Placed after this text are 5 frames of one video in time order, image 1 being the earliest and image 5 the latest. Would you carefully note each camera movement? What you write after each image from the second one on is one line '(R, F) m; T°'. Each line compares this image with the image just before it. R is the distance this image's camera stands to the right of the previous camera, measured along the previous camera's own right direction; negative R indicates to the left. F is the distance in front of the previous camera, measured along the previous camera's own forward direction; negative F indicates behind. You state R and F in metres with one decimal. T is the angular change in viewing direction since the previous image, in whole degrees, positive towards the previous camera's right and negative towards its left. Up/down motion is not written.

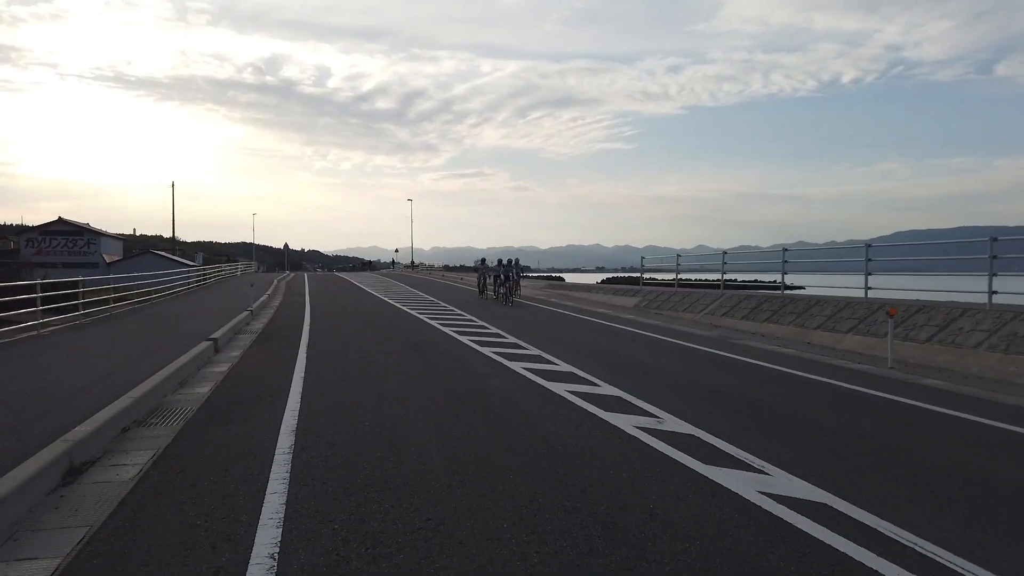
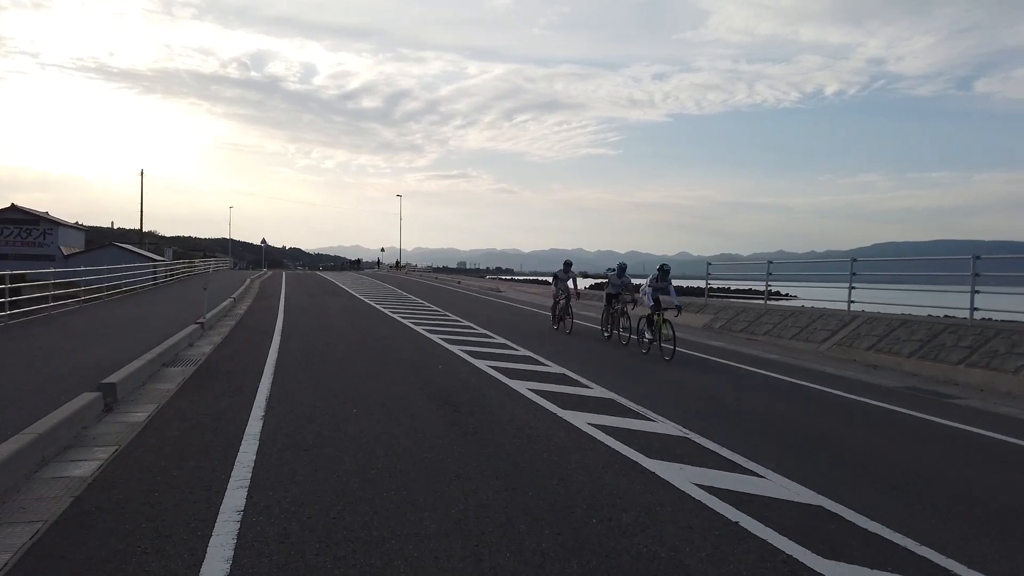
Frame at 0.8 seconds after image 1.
(-0.3, +1.3) m; +1°
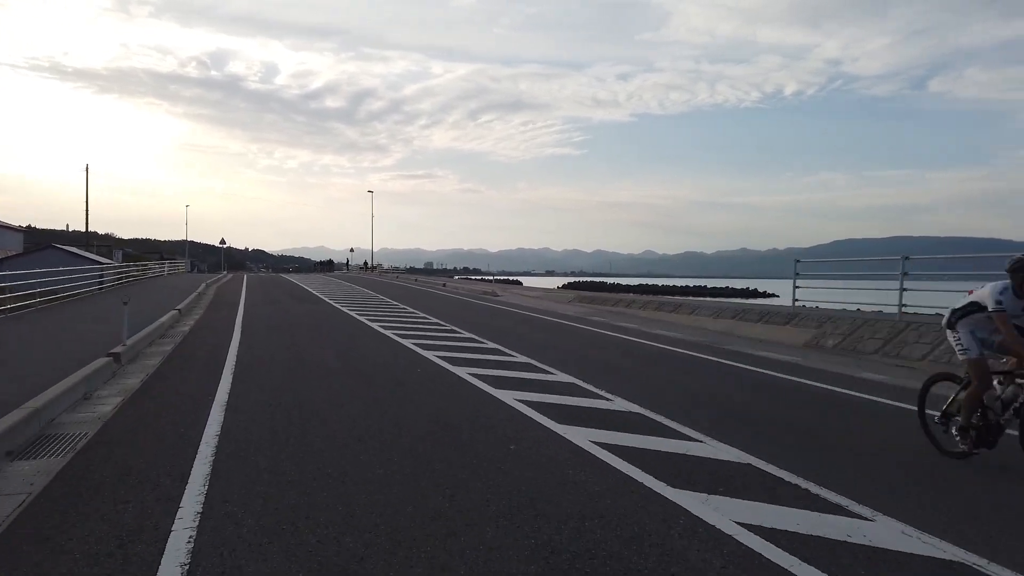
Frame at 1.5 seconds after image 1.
(-0.3, +1.1) m; +2°
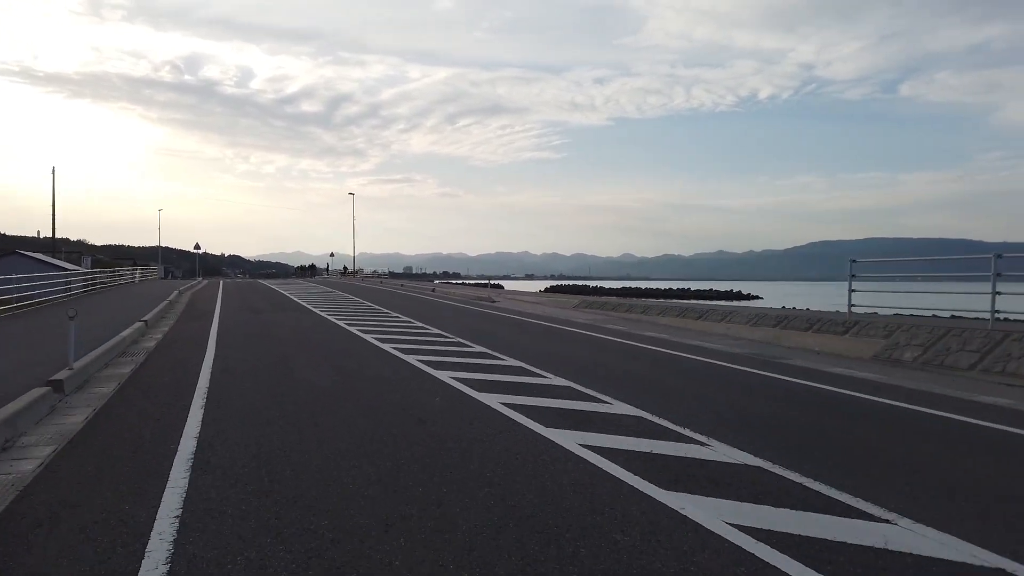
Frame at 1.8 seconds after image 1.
(-0.2, +0.5) m; +2°
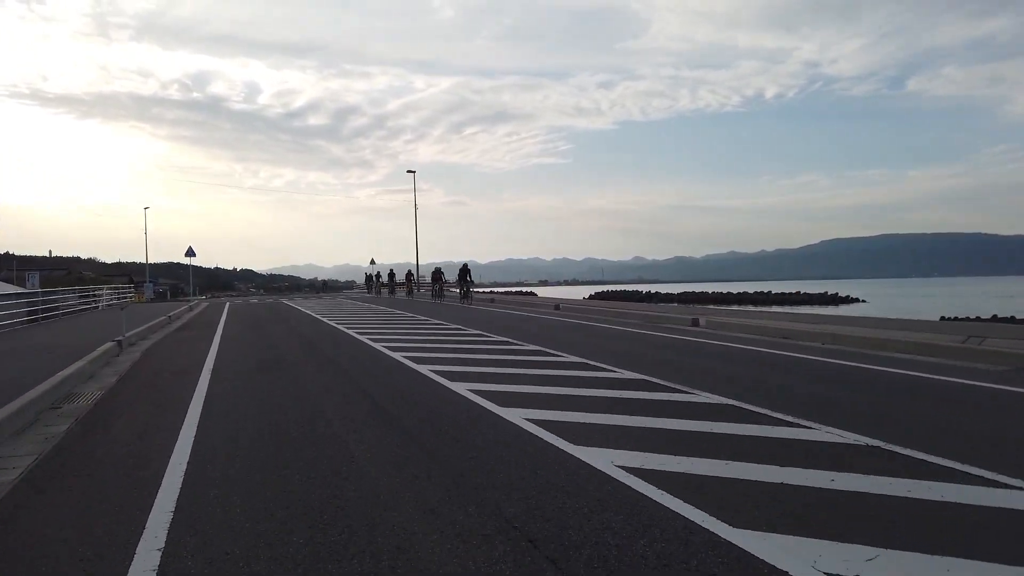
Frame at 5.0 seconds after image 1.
(-1.8, +5.0) m; -1°
